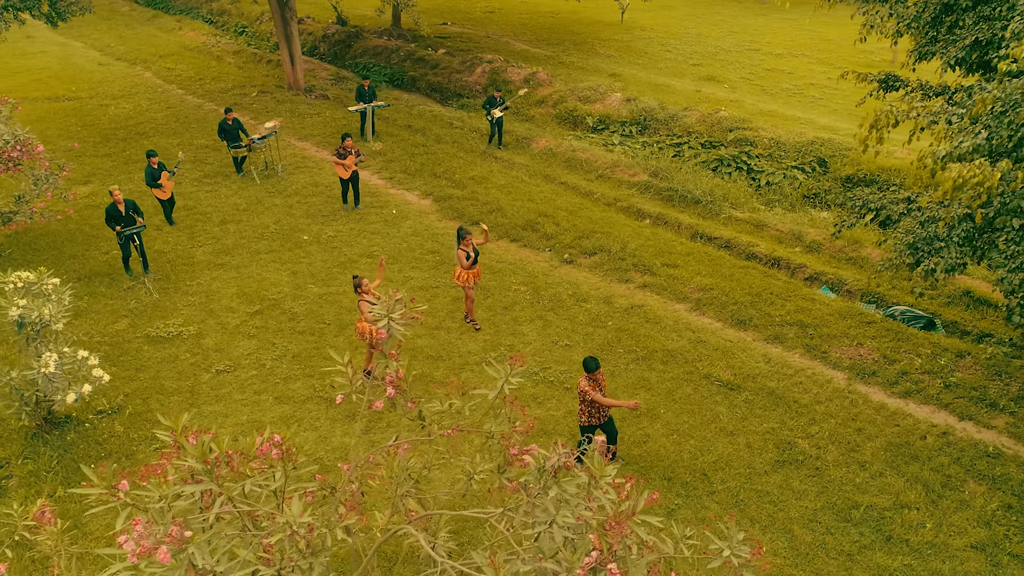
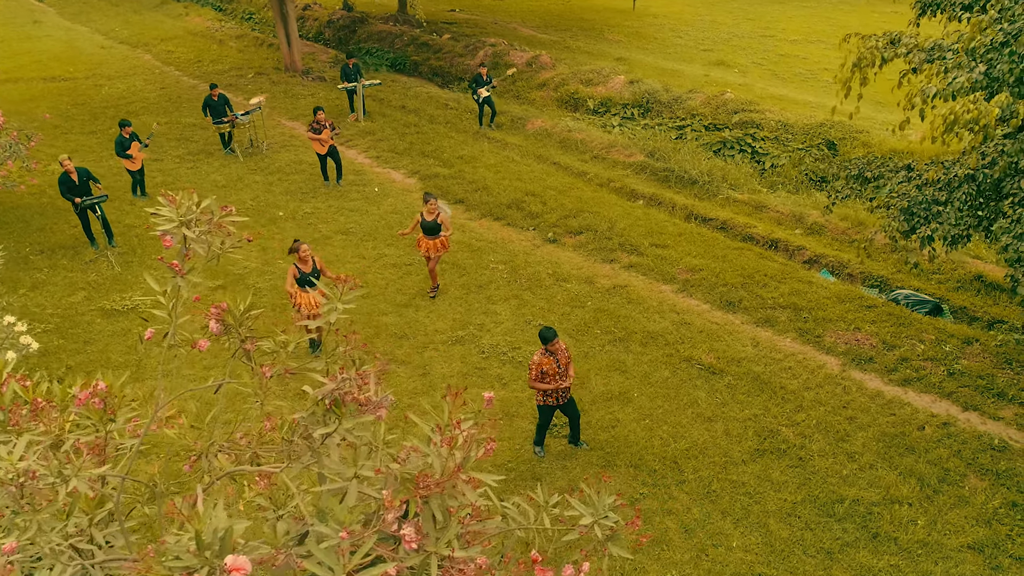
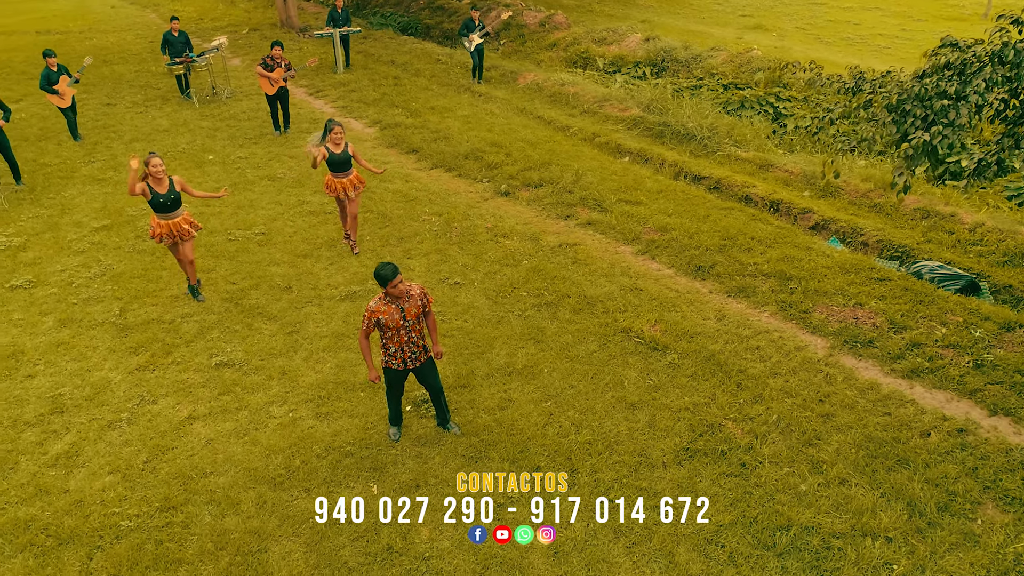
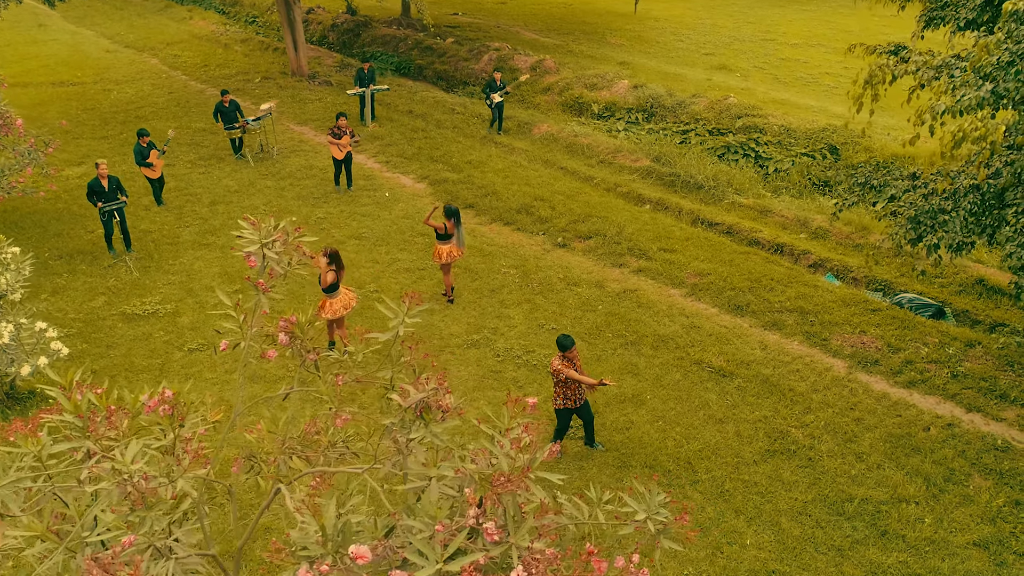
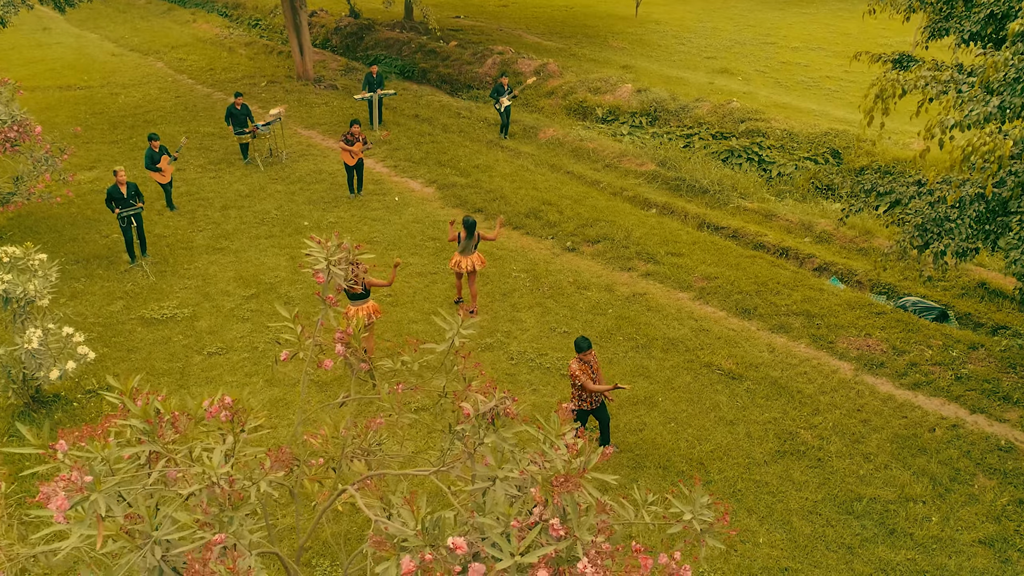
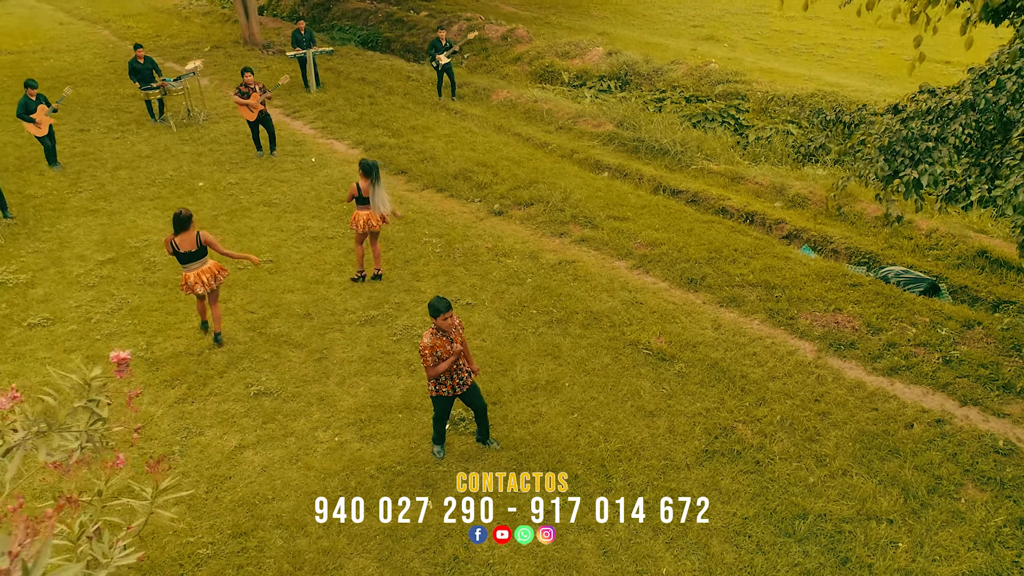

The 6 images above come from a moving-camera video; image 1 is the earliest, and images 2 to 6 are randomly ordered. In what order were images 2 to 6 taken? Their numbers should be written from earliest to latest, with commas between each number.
5, 4, 2, 6, 3
